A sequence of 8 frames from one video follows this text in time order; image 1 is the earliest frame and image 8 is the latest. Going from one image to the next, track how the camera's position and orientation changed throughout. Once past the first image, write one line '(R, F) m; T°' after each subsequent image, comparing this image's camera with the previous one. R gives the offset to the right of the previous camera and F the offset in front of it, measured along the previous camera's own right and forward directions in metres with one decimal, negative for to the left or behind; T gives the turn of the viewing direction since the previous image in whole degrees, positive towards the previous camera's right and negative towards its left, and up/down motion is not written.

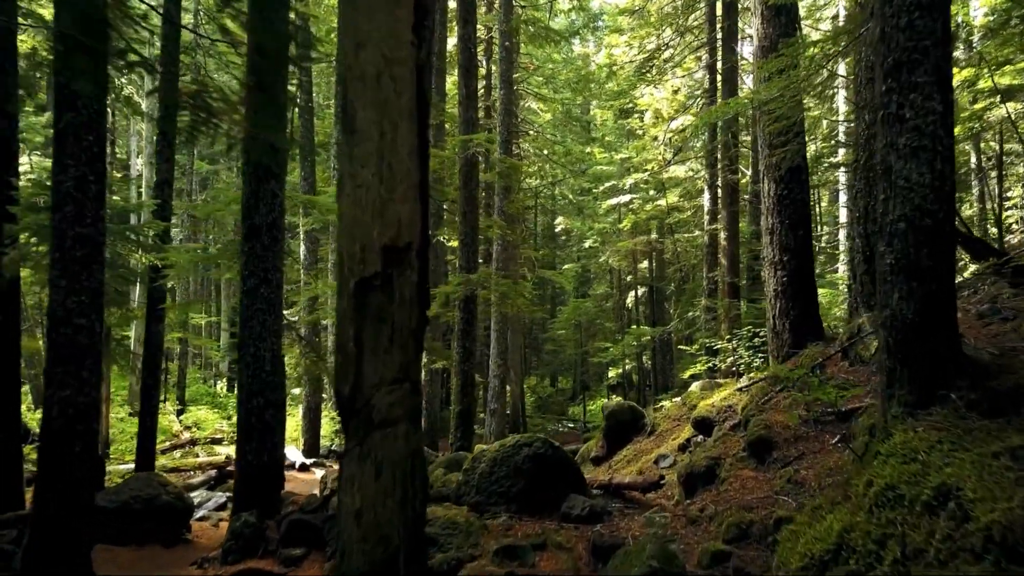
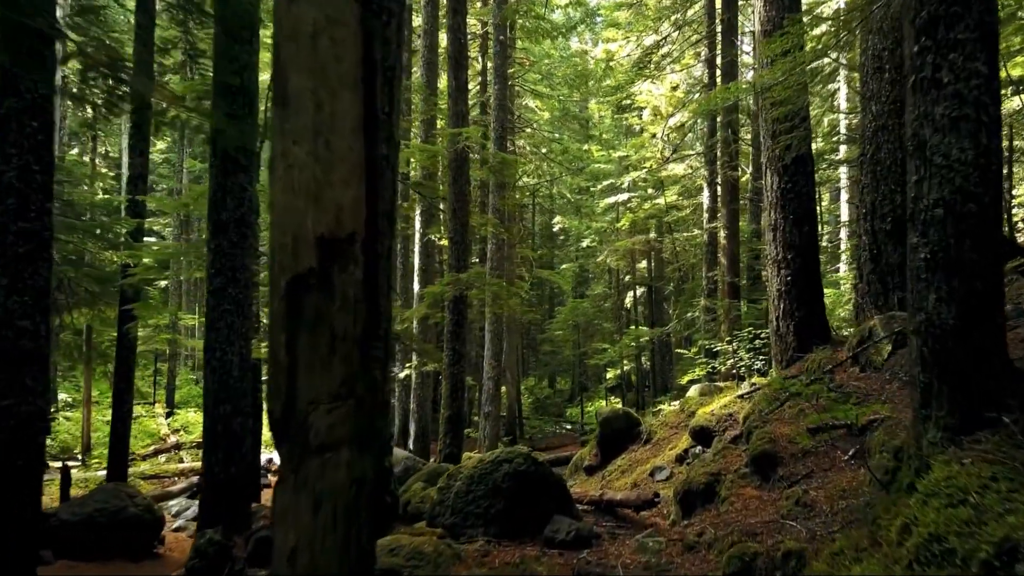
(+0.1, +0.4) m; 0°
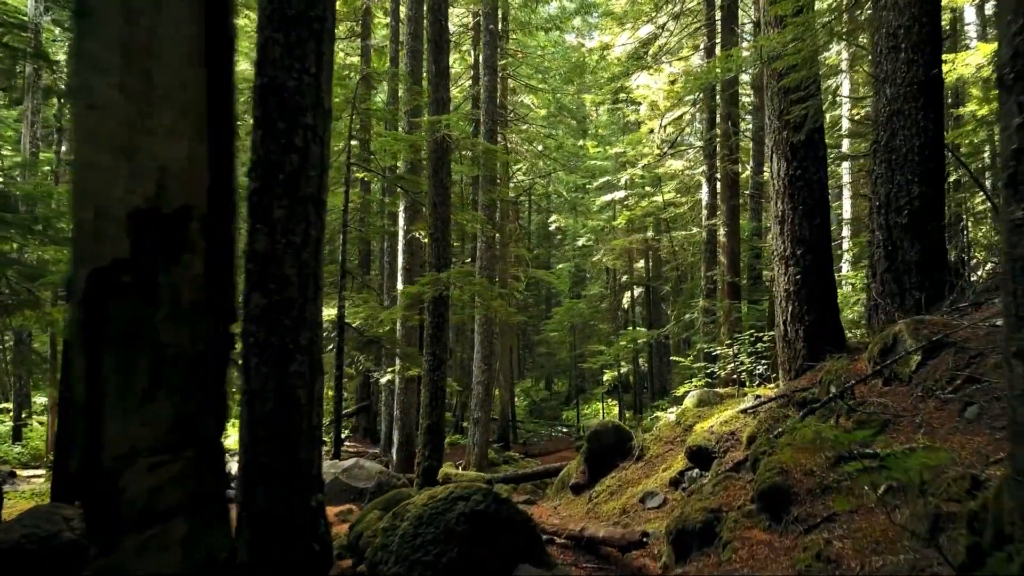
(+0.2, +0.8) m; 0°
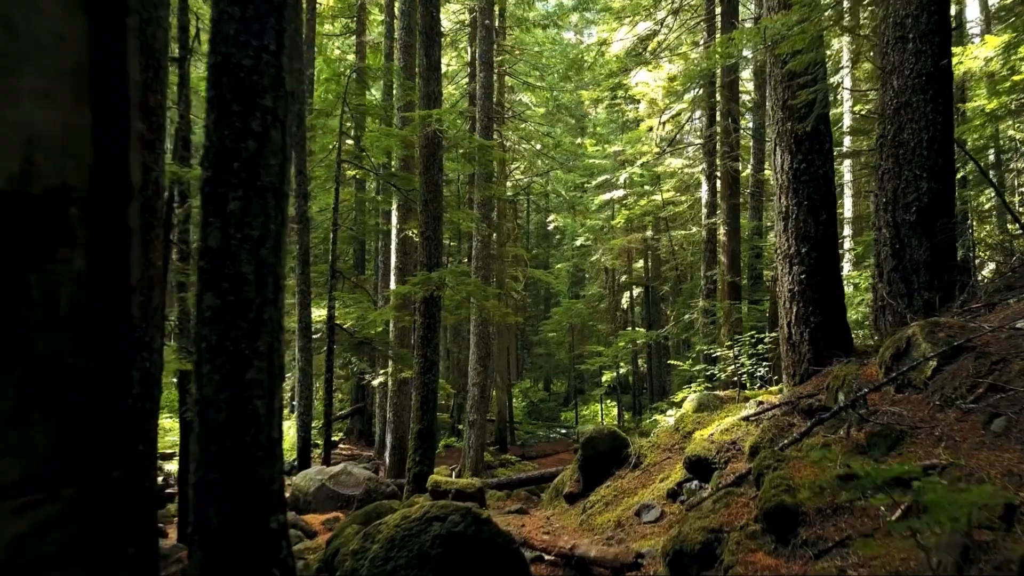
(+0.1, +0.3) m; 0°
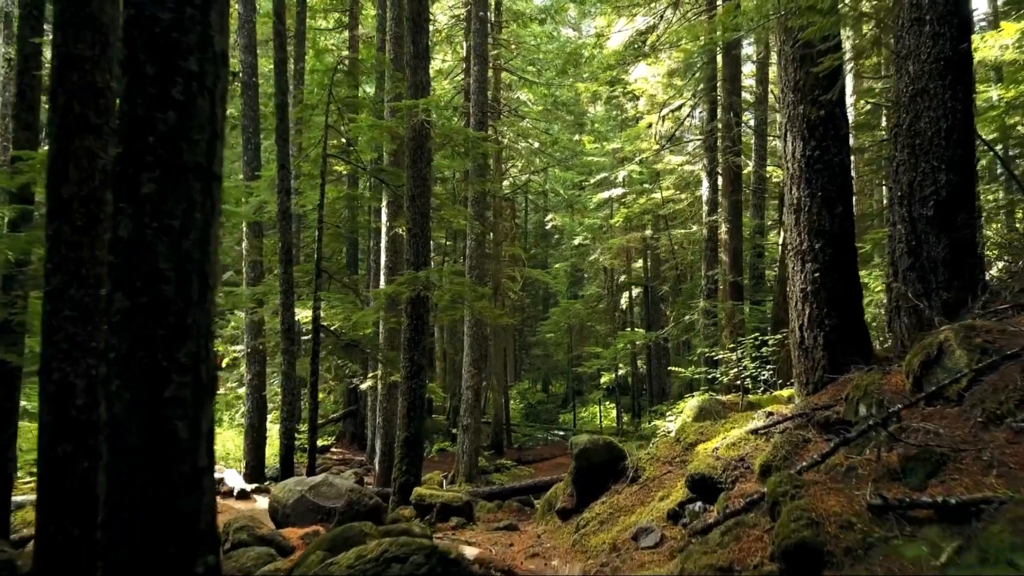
(+0.1, +0.5) m; 0°
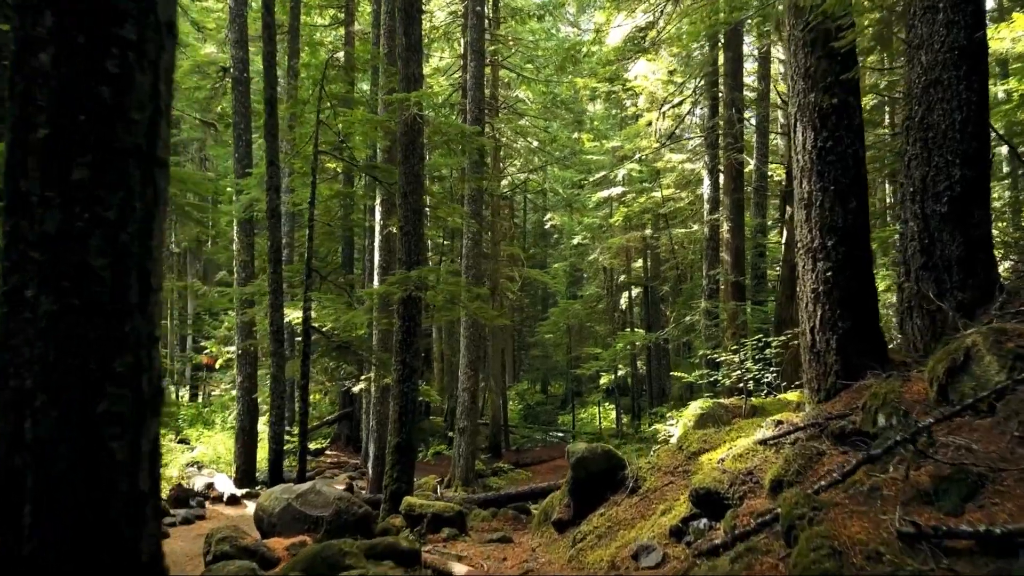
(+0.1, +0.3) m; 0°
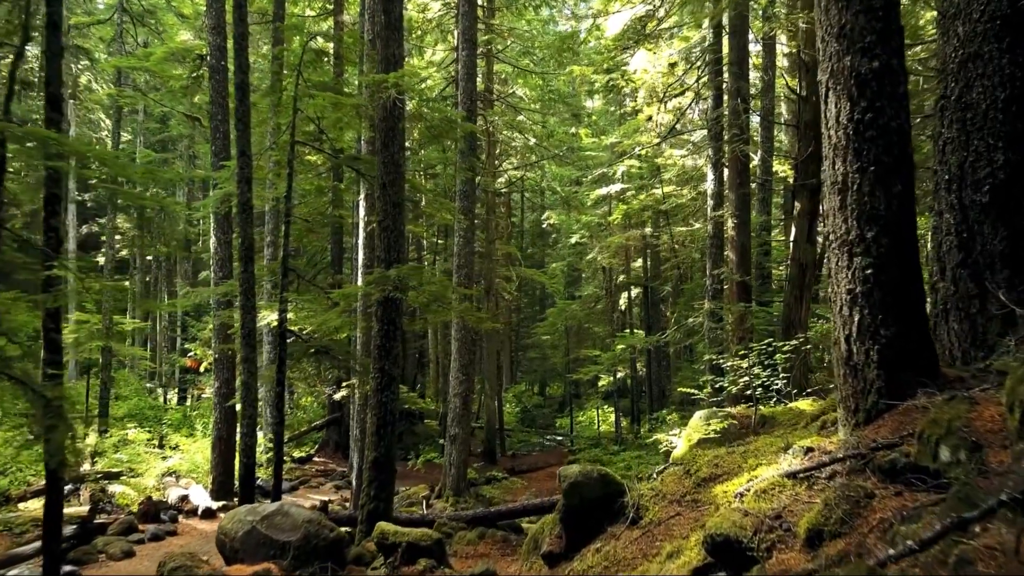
(+0.1, +0.8) m; 0°
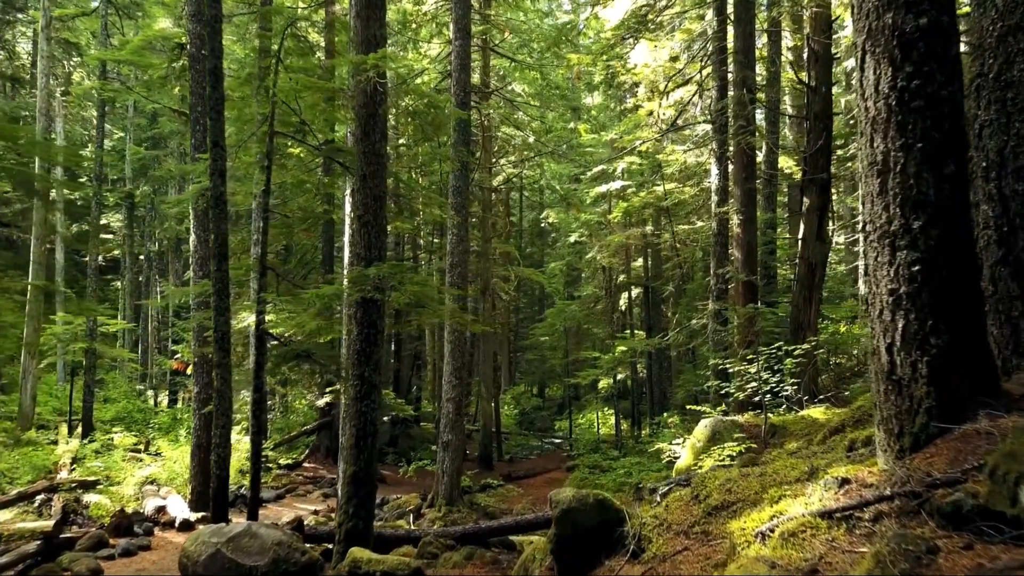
(+0.1, +0.6) m; 0°
